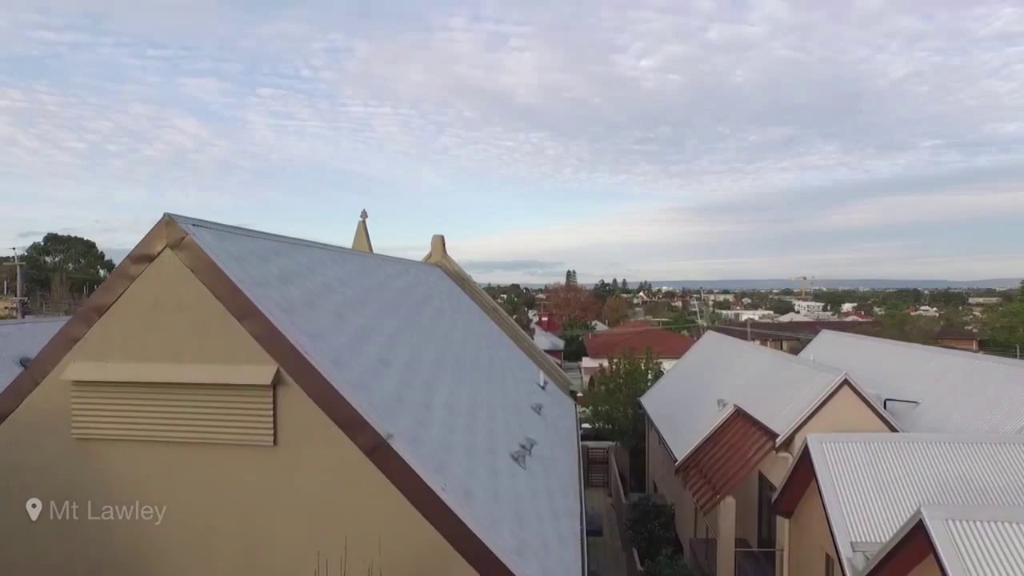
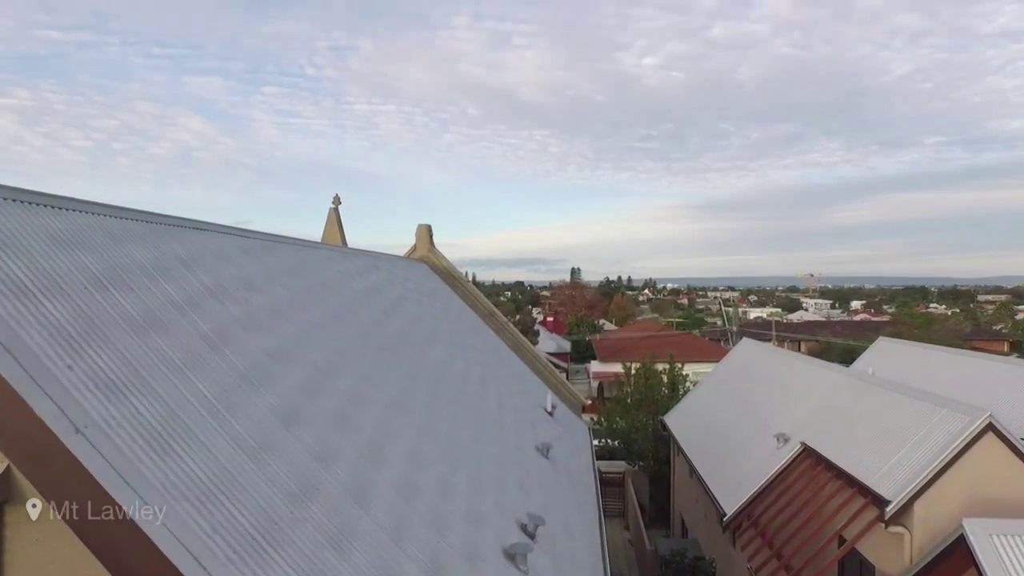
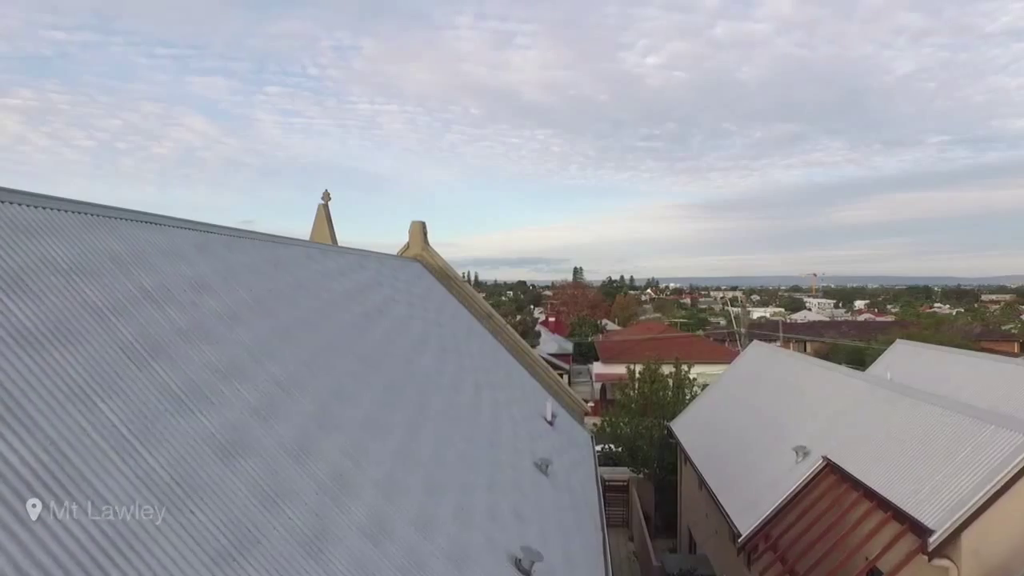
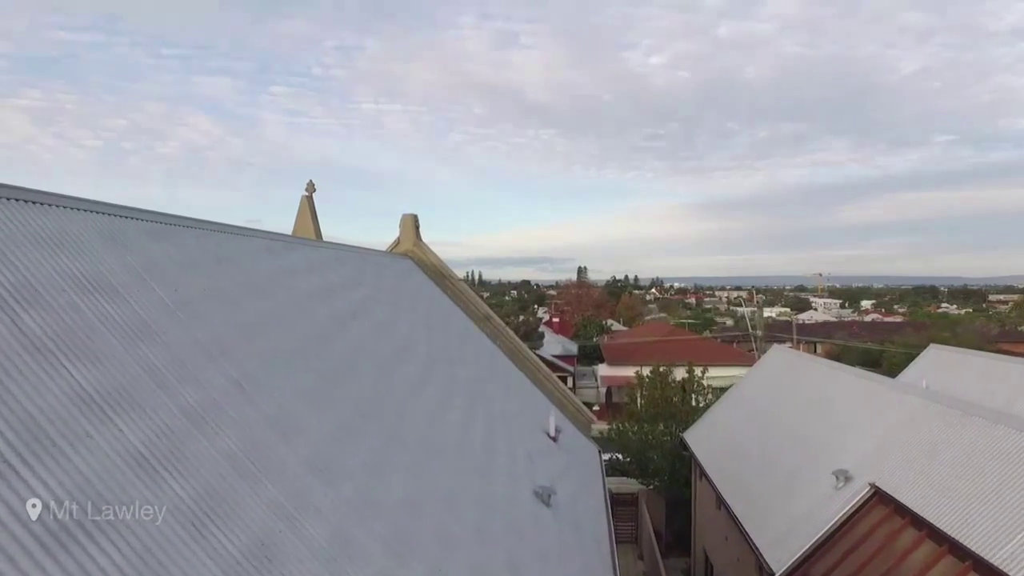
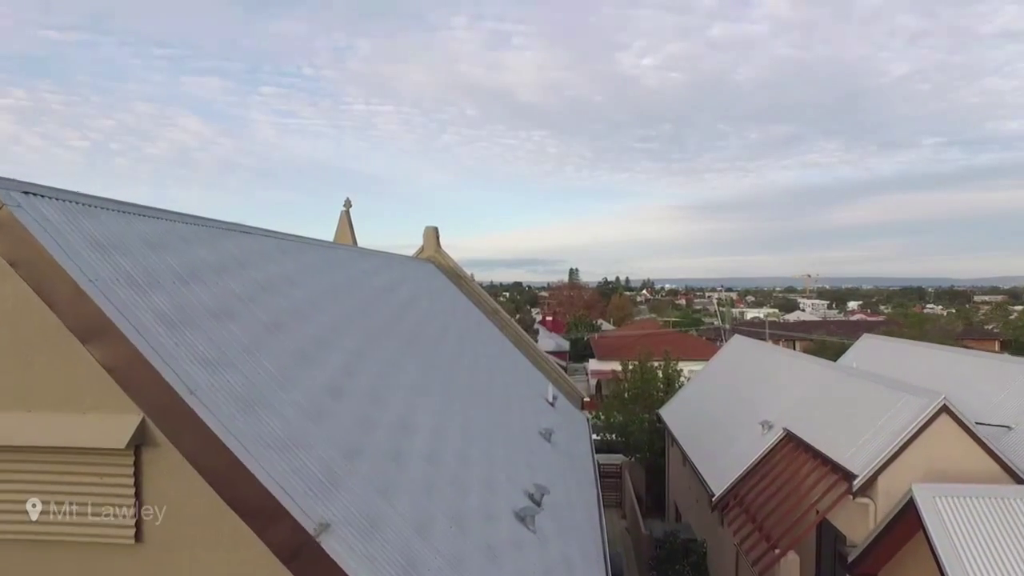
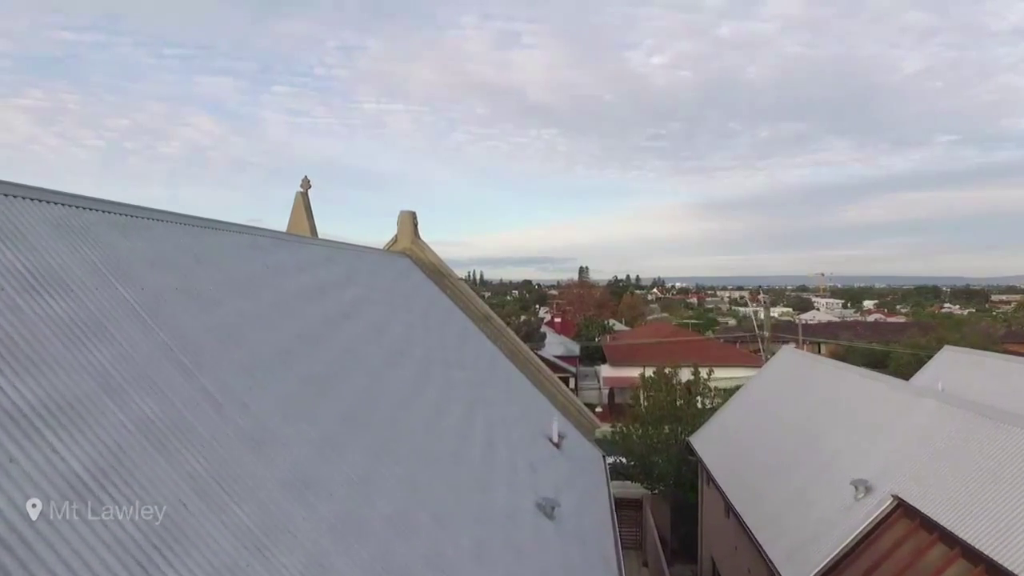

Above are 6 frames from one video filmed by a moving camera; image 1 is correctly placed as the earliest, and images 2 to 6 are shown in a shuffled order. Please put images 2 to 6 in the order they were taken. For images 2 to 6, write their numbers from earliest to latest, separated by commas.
5, 2, 3, 4, 6
